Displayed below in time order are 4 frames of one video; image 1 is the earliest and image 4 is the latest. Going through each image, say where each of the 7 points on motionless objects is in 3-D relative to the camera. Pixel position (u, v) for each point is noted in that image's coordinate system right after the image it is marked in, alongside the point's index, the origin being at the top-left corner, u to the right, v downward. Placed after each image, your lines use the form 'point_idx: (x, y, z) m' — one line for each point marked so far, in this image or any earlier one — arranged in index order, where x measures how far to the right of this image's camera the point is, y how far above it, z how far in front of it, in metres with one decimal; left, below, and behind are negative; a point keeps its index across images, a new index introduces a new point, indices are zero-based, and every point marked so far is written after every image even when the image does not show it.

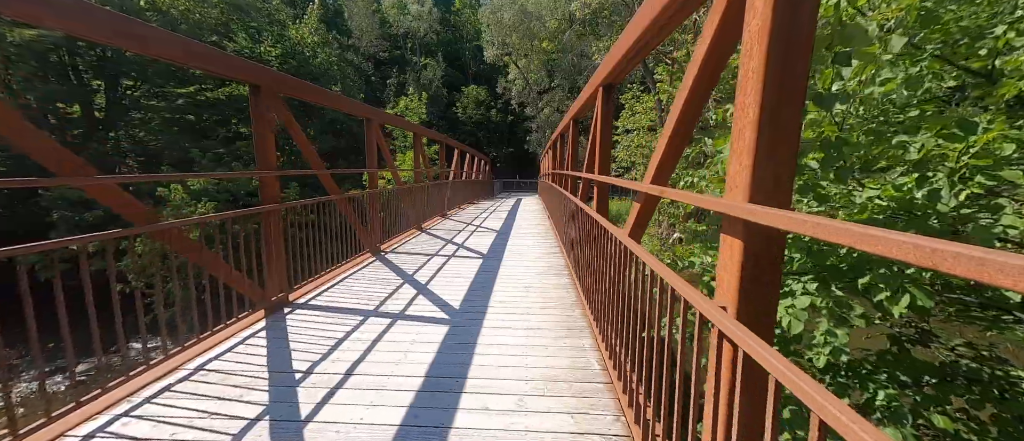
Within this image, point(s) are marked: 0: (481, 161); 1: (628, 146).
0: (-1.2, +2.3, +15.5) m
1: (+3.9, +2.5, +12.6) m
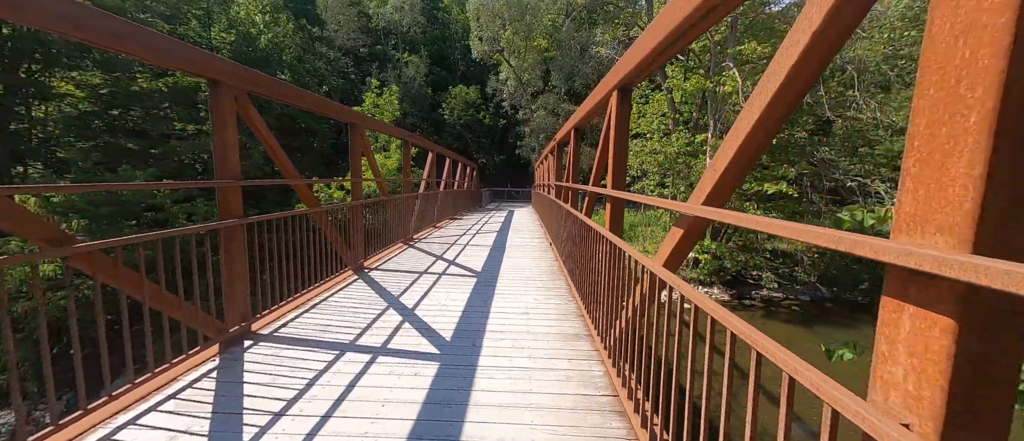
0: (-1.6, +1.8, +13.7) m
1: (+3.6, +2.0, +11.0) m
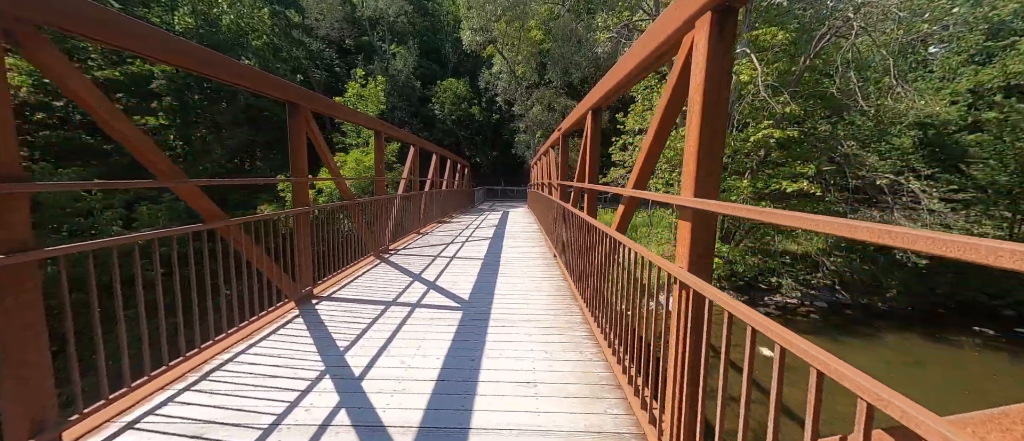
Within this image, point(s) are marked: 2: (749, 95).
0: (-1.8, +1.8, +12.8) m
1: (+3.5, +1.9, +10.2) m
2: (+5.3, +2.8, +8.5) m
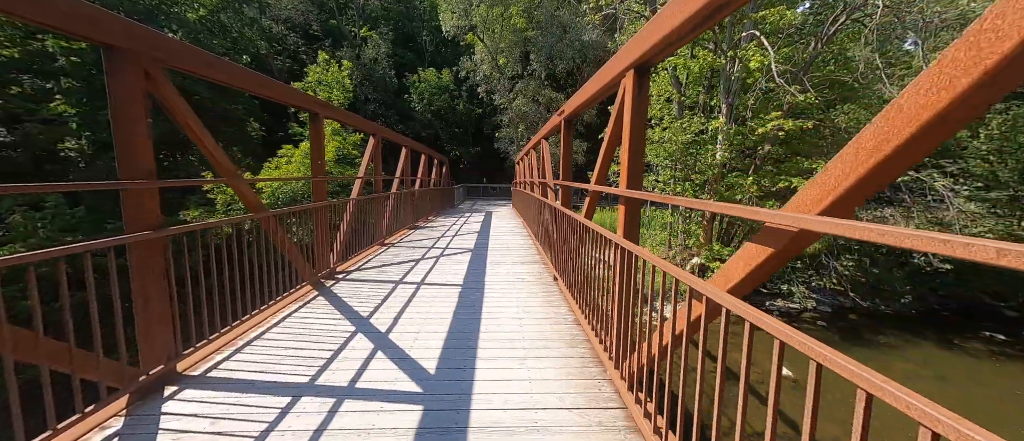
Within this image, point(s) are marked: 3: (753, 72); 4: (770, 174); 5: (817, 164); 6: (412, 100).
0: (-2.3, +1.8, +11.7) m
1: (+3.0, +1.9, +9.3) m
2: (+5.0, +2.8, +7.7) m
3: (+4.8, +3.0, +7.7) m
4: (+5.4, +1.0, +8.0) m
5: (+6.2, +1.1, +7.6) m
6: (-5.1, +6.1, +19.5) m
